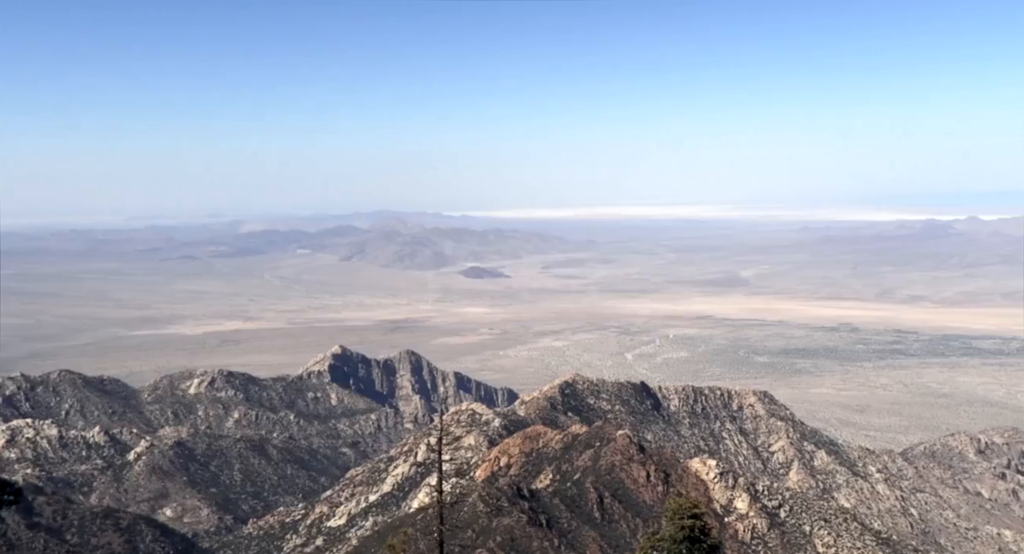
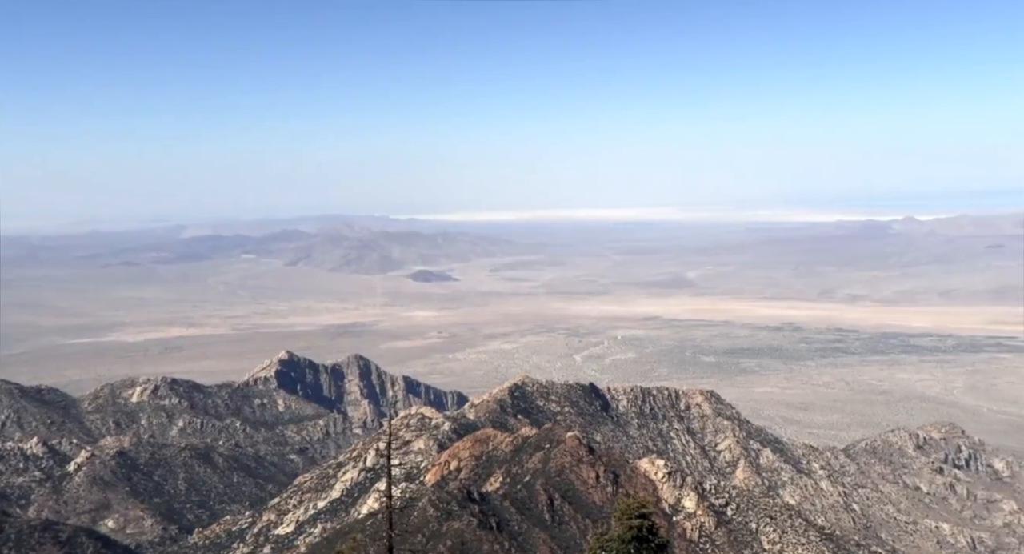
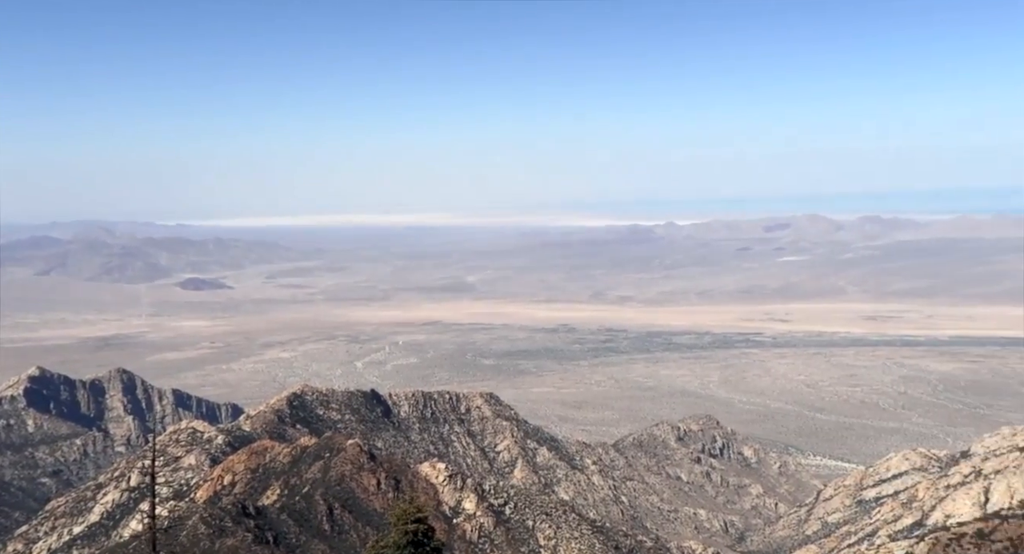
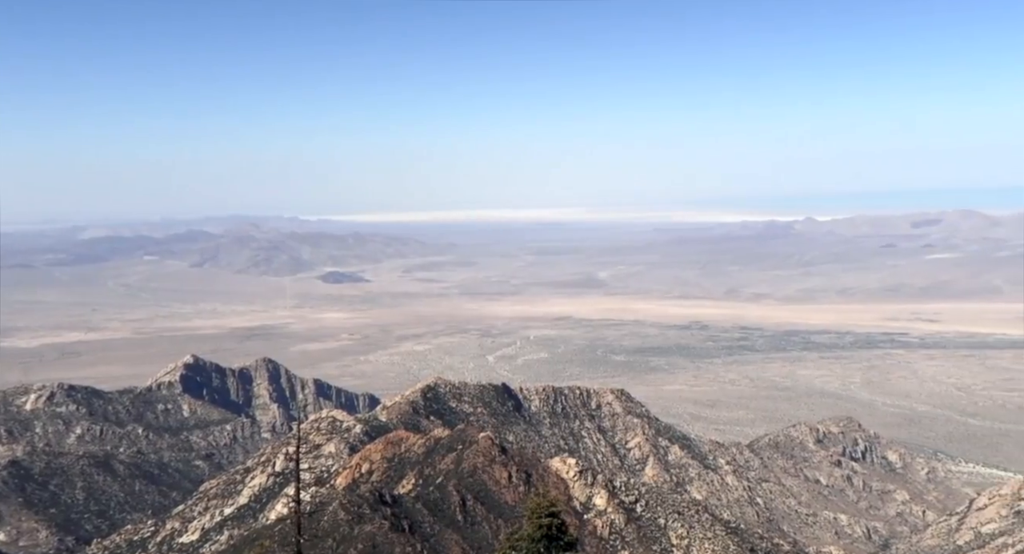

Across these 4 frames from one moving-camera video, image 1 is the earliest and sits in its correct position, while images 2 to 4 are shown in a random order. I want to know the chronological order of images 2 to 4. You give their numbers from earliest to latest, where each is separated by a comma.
2, 4, 3
